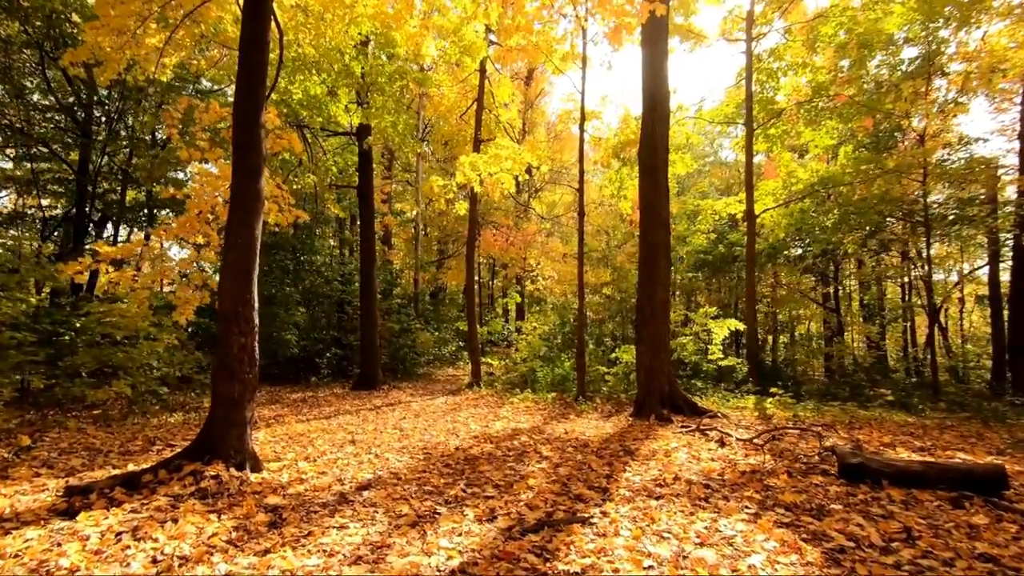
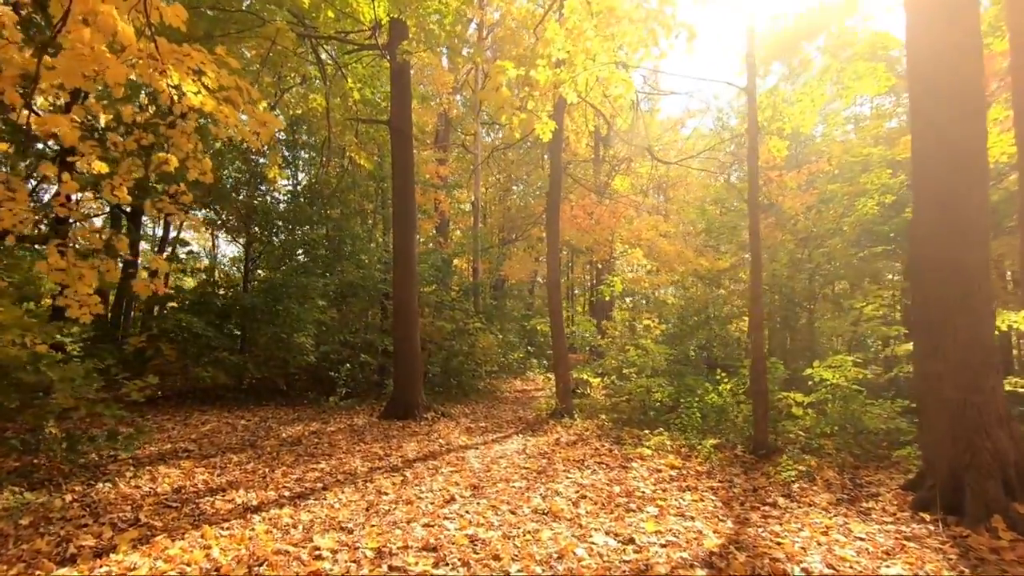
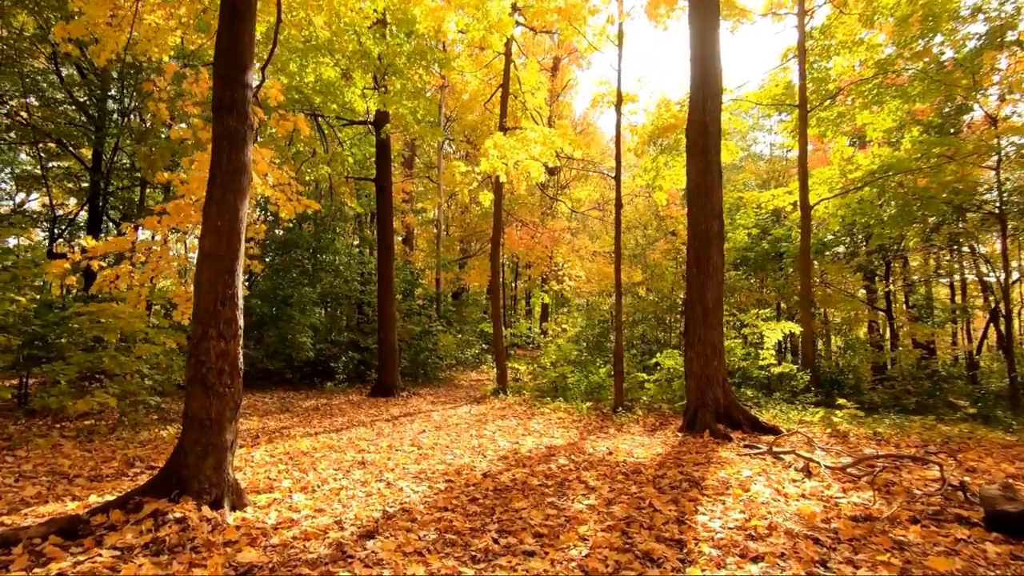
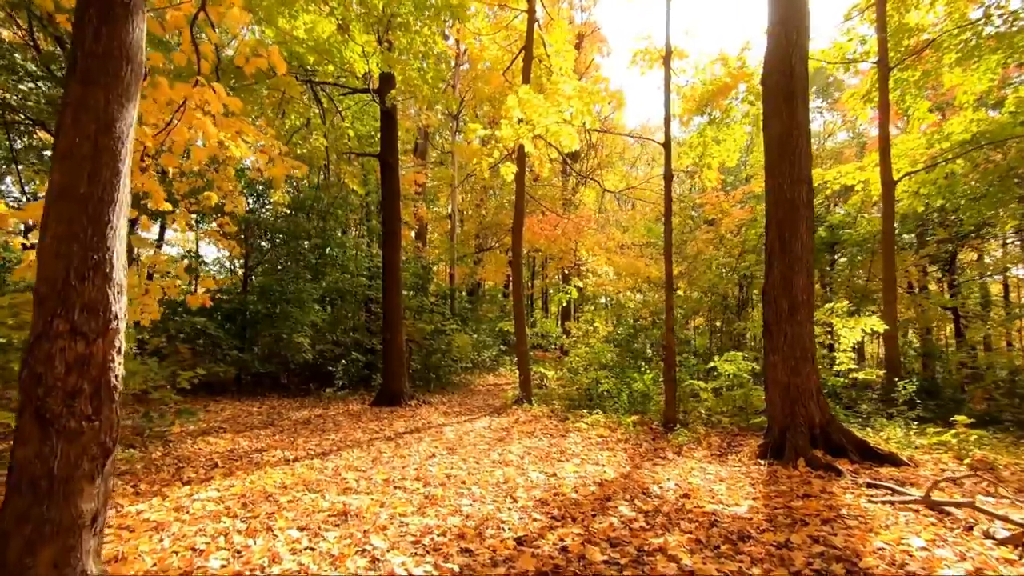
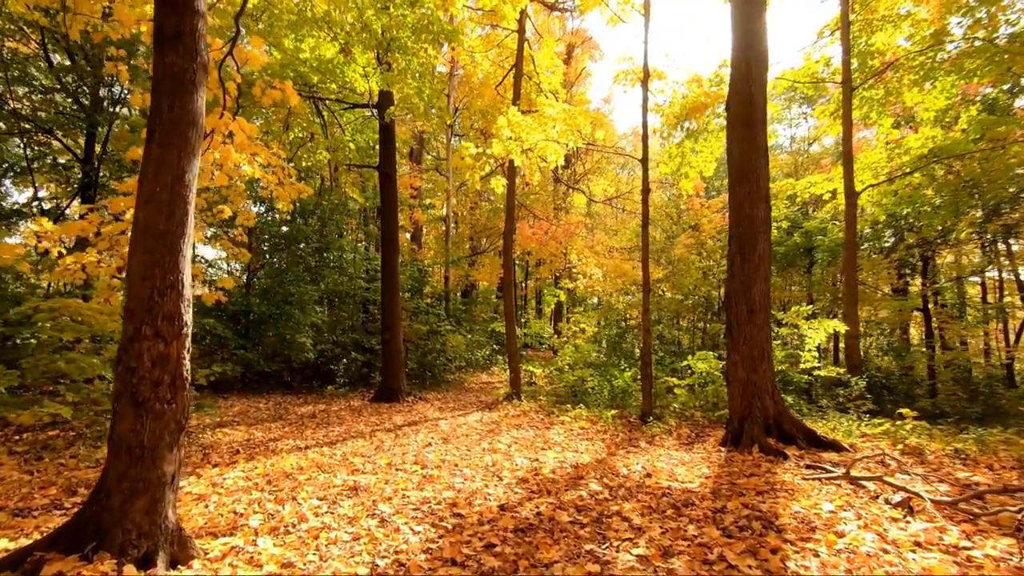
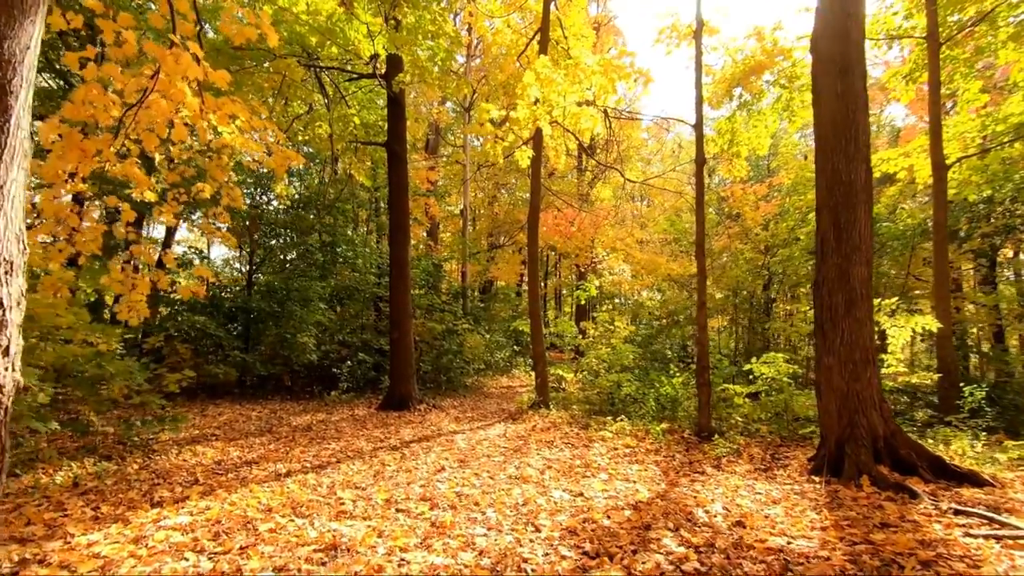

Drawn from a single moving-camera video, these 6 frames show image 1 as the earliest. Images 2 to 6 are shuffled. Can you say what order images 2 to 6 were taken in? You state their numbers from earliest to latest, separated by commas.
3, 5, 4, 6, 2
